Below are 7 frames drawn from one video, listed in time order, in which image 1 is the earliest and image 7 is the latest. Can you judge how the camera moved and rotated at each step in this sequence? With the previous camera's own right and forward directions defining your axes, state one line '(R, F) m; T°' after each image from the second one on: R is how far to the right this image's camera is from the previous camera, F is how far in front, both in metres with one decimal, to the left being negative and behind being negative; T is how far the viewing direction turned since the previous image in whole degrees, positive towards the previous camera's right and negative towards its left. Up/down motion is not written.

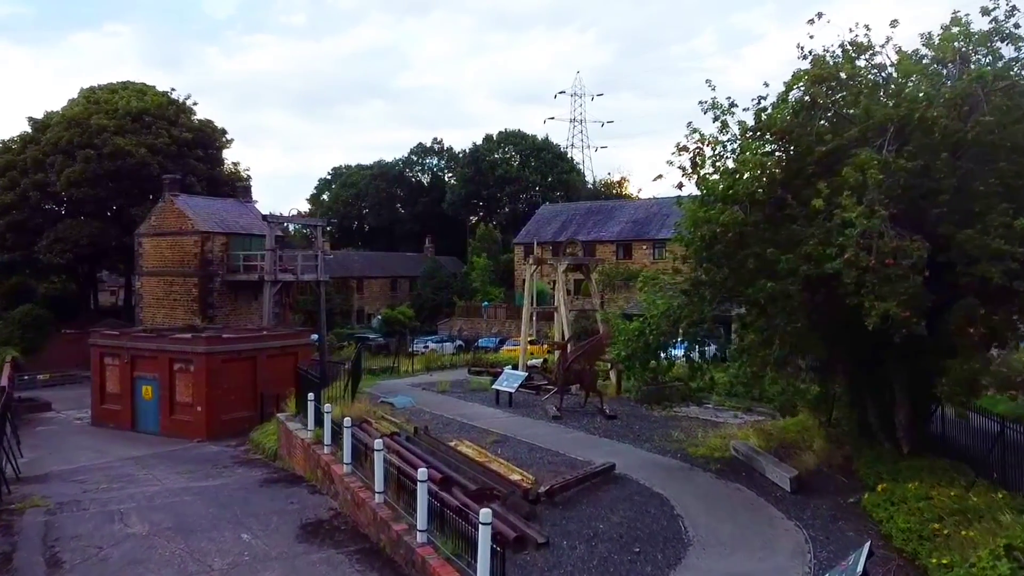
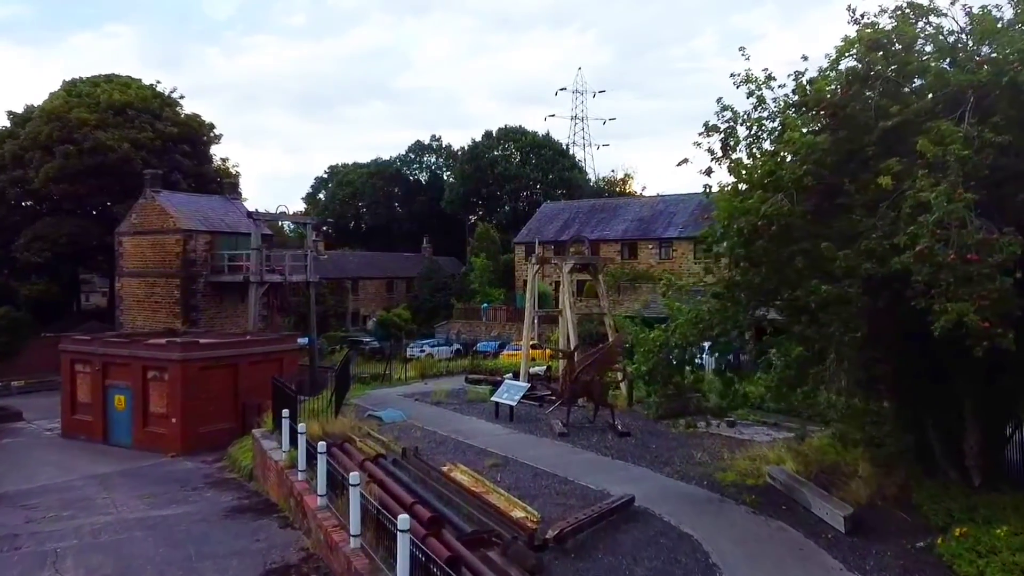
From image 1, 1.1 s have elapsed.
(0.0, +1.7) m; 0°
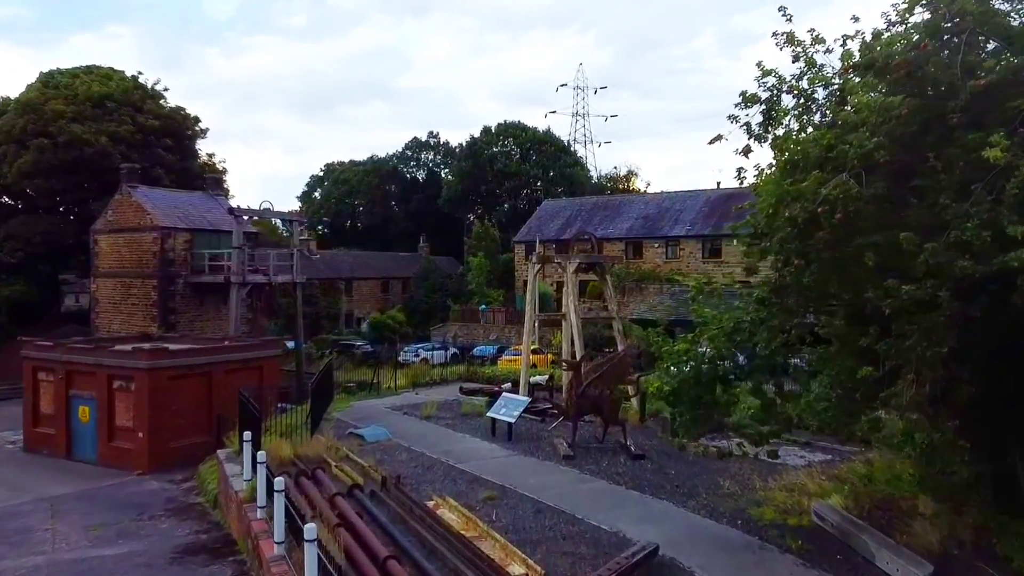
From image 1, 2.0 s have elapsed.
(0.0, +1.8) m; 0°
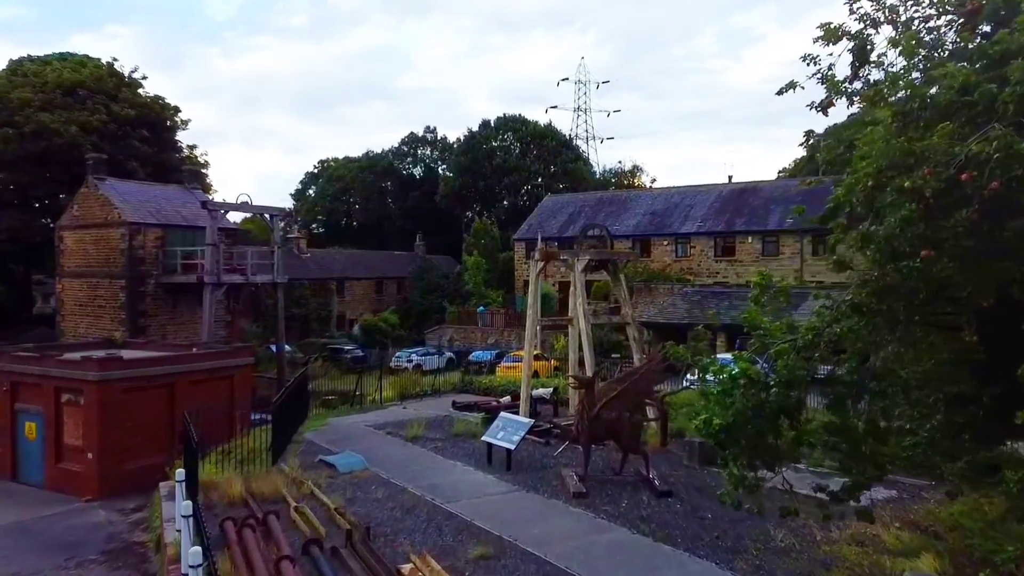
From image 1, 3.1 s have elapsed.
(0.0, +2.2) m; 0°
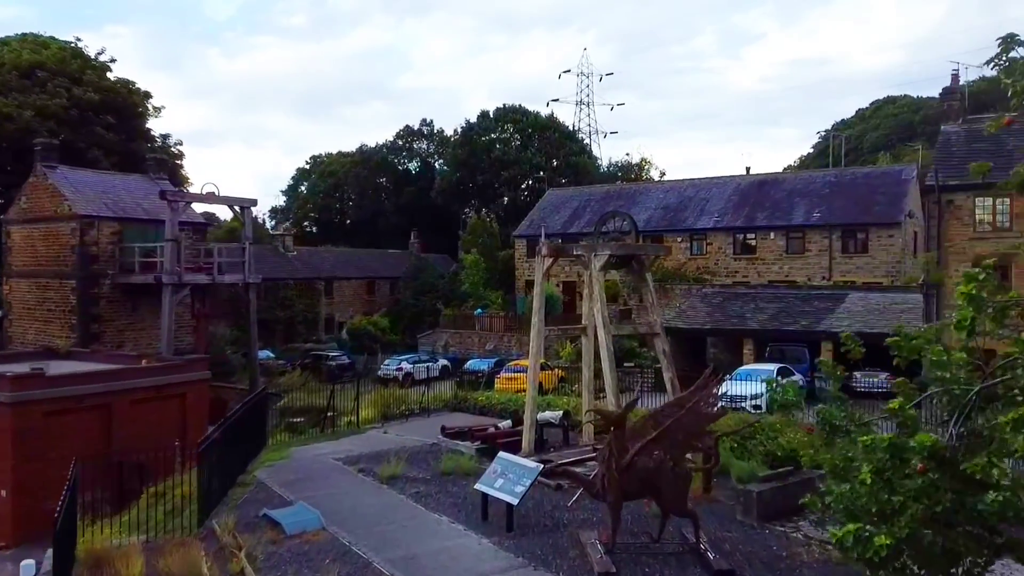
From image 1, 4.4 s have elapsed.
(0.0, +2.9) m; 0°
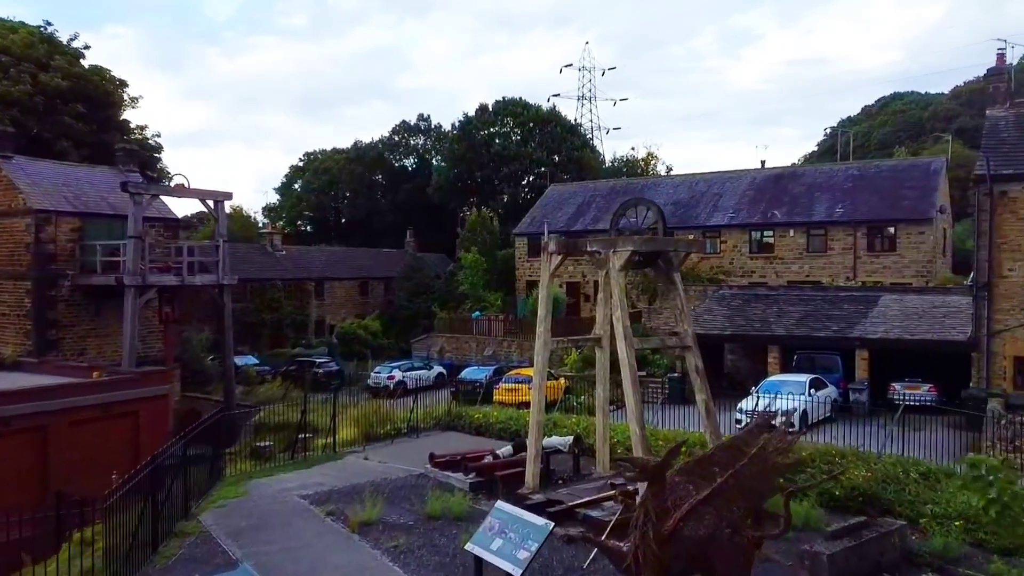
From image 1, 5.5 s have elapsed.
(0.0, +2.1) m; 0°
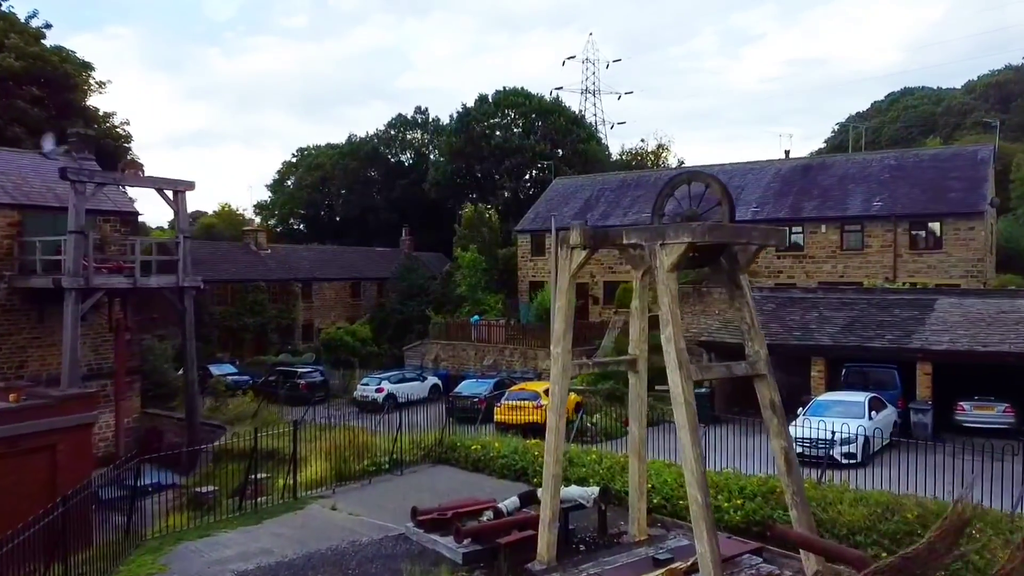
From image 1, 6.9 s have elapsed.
(-0.1, +2.7) m; 0°
